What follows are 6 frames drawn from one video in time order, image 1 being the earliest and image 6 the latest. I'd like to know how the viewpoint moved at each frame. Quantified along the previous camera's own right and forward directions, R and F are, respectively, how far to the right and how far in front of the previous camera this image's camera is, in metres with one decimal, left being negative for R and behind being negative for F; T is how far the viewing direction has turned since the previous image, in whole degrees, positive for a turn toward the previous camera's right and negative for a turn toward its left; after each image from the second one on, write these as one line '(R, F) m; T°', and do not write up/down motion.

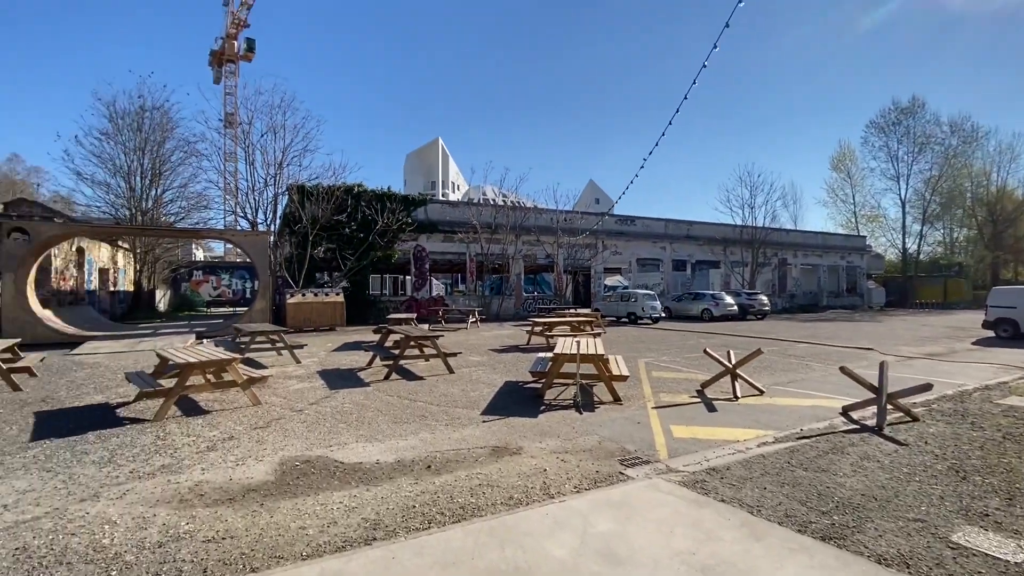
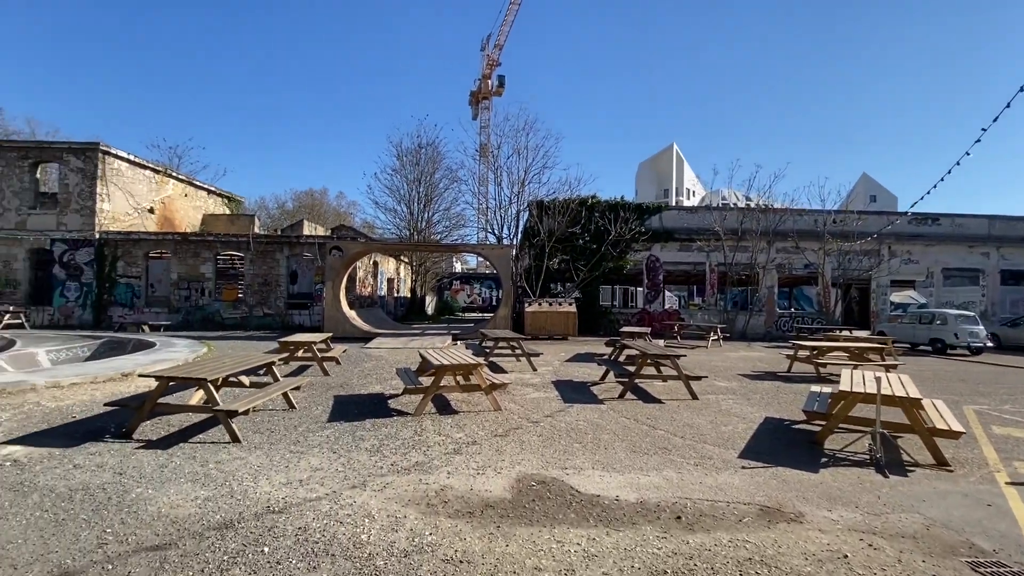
(-0.3, +0.5) m; -26°
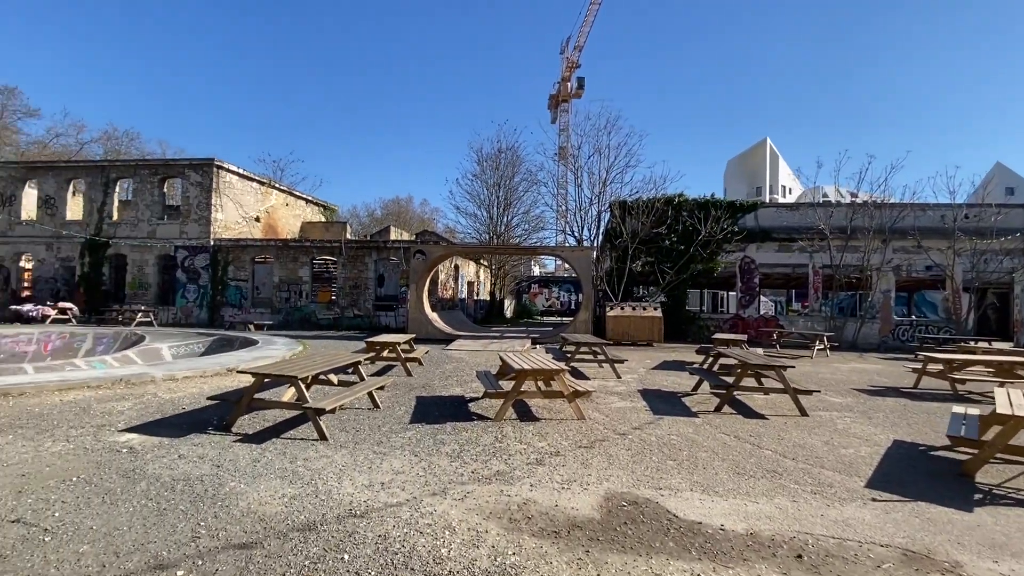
(-0.1, +0.3) m; -9°
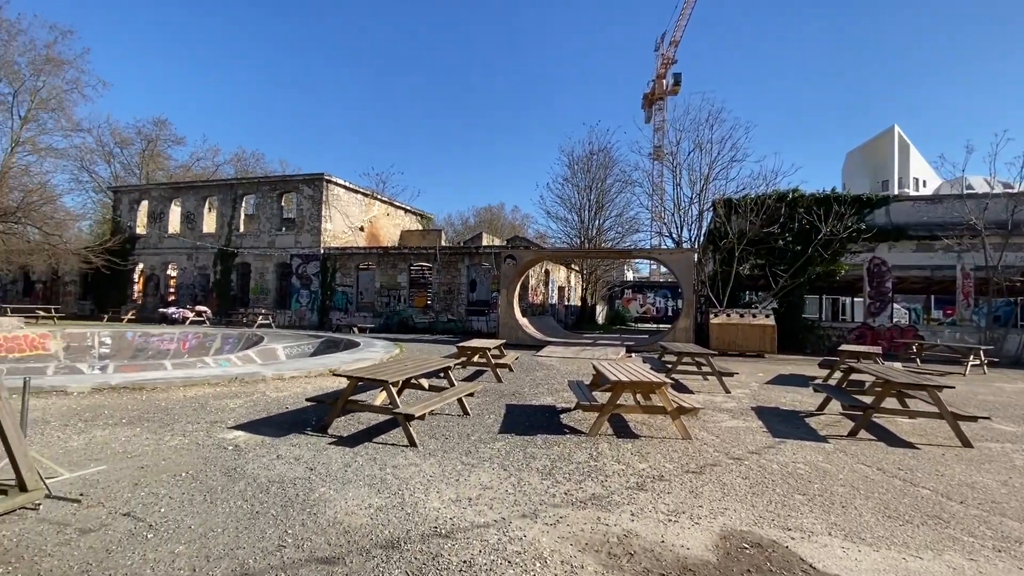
(0.0, +0.3) m; -10°
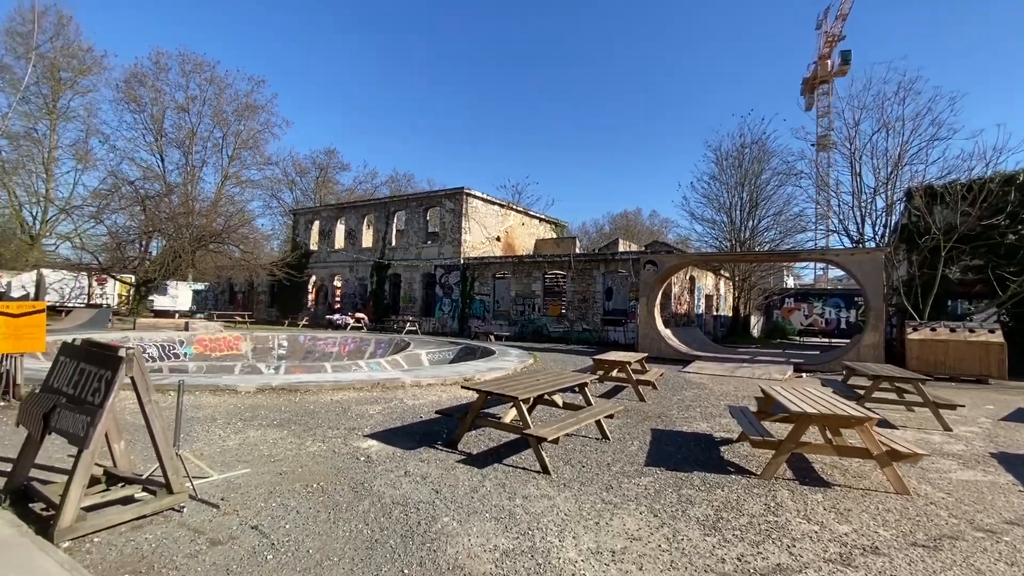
(-0.1, +0.6) m; -15°
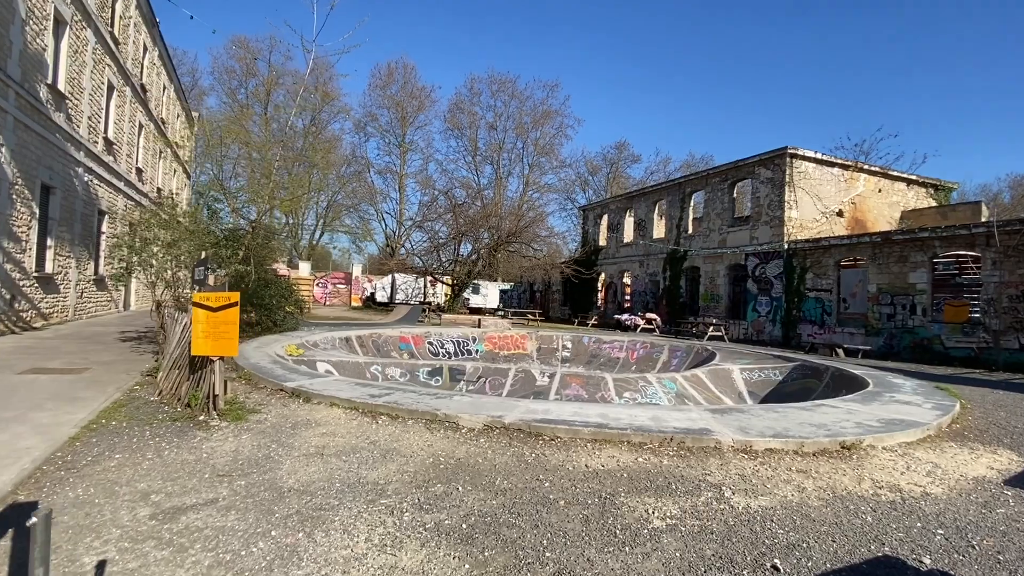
(-0.9, +3.3) m; -32°
